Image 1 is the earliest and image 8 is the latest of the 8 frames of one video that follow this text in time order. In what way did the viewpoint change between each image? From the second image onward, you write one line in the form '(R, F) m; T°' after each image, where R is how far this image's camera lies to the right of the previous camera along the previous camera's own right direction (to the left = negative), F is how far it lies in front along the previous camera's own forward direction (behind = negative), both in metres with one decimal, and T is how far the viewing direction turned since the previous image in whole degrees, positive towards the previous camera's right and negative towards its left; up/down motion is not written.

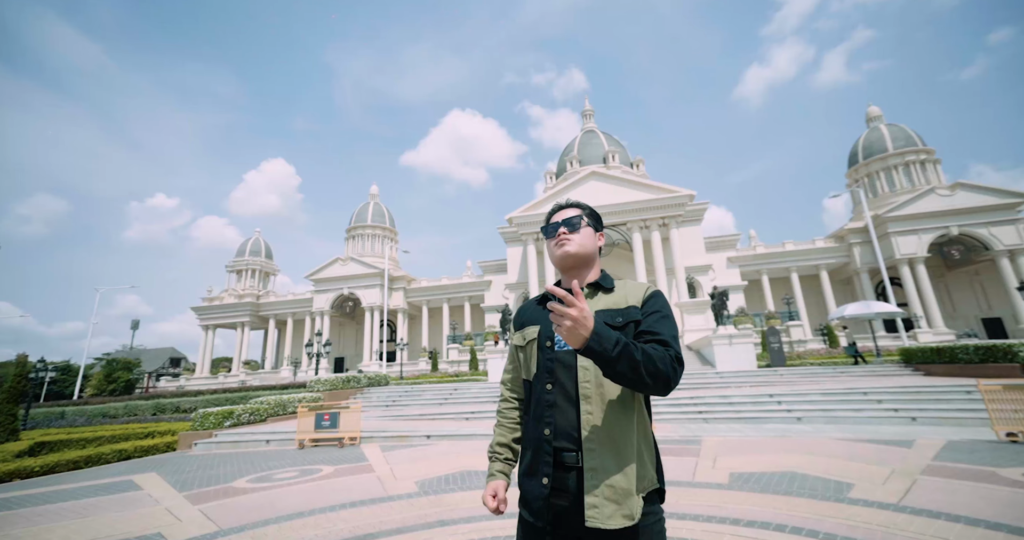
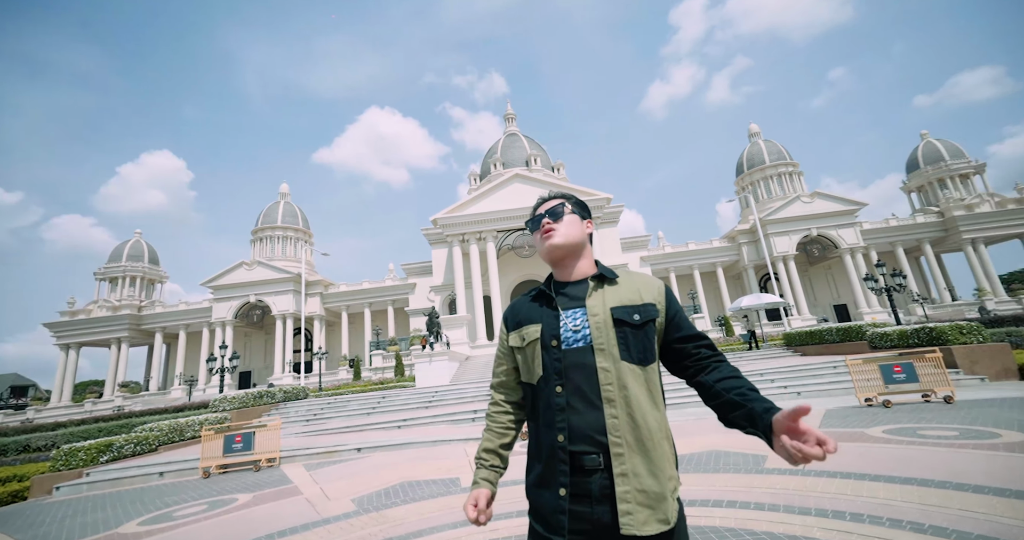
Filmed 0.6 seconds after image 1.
(-0.8, 0.0) m; +13°
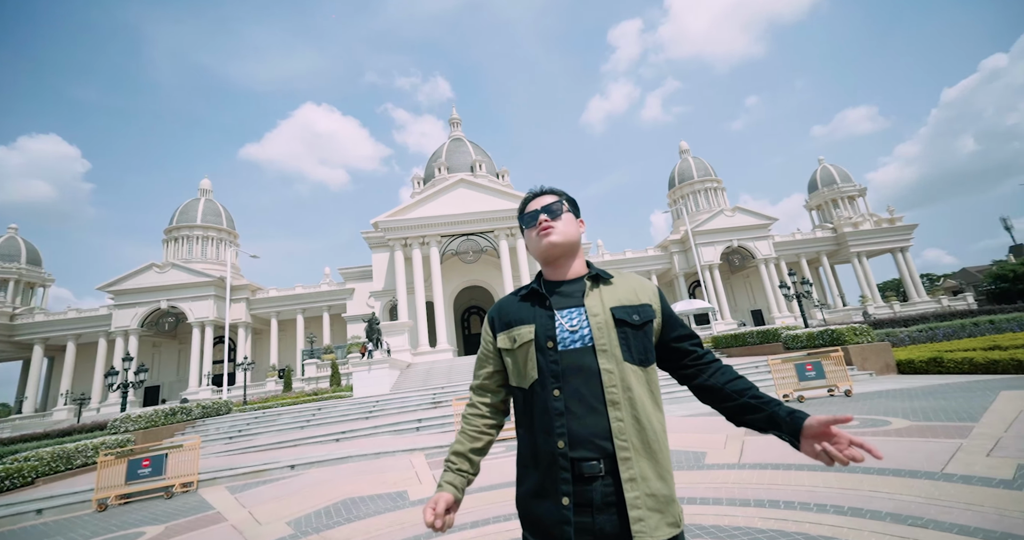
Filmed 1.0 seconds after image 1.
(-0.6, +0.1) m; +9°
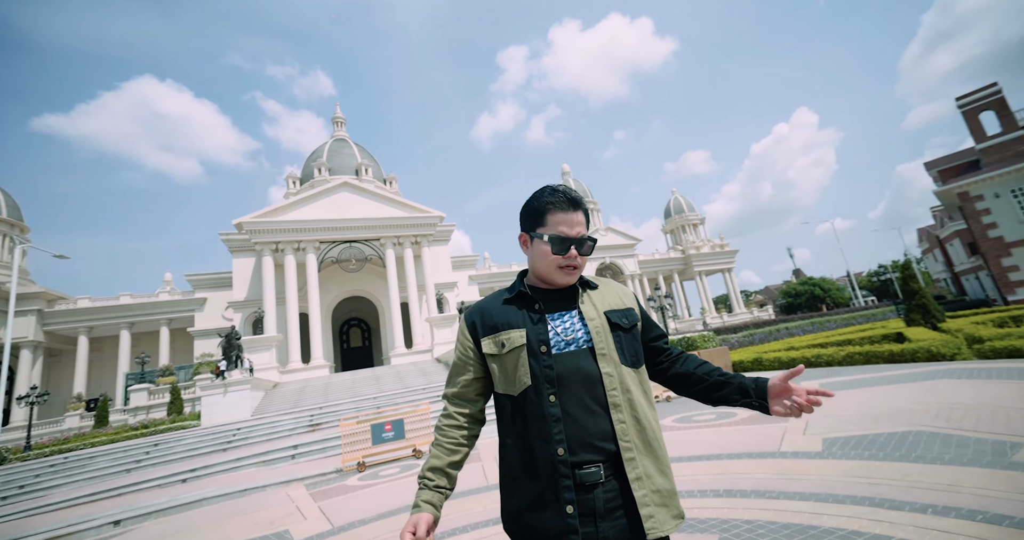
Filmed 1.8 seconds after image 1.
(-0.8, +0.3) m; +17°
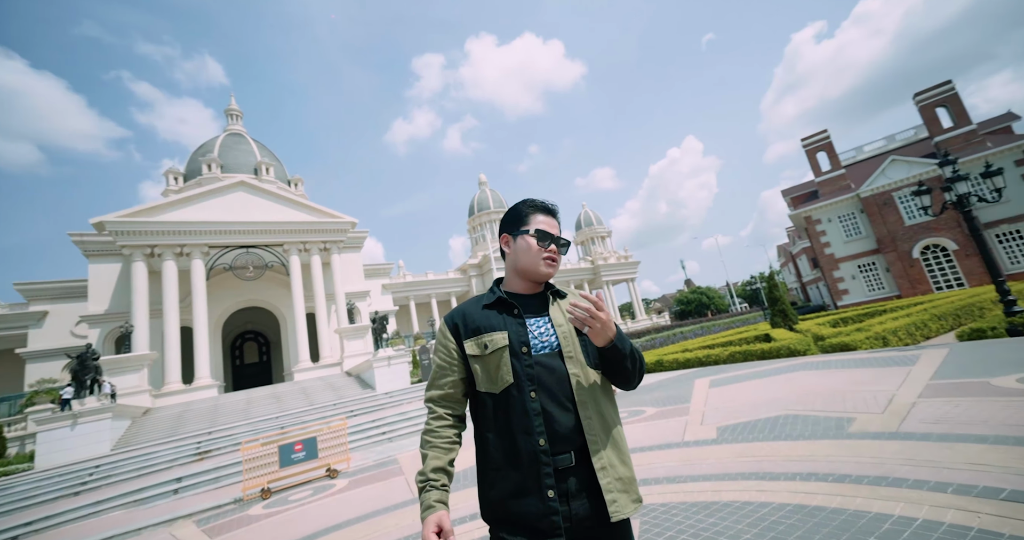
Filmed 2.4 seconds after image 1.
(-0.2, 0.0) m; +11°
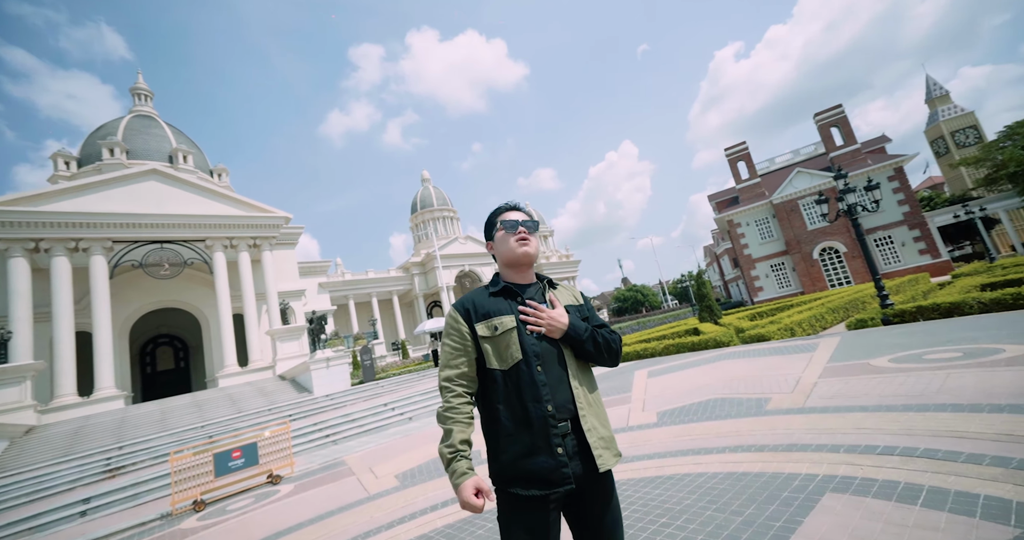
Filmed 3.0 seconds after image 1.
(-0.1, -0.2) m; +7°
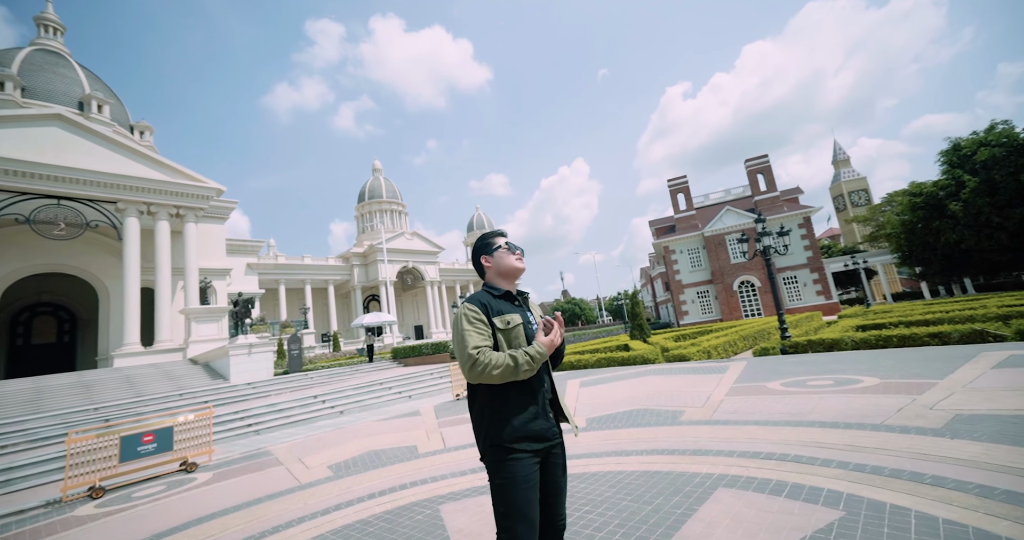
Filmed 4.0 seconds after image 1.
(-0.1, -0.3) m; +7°
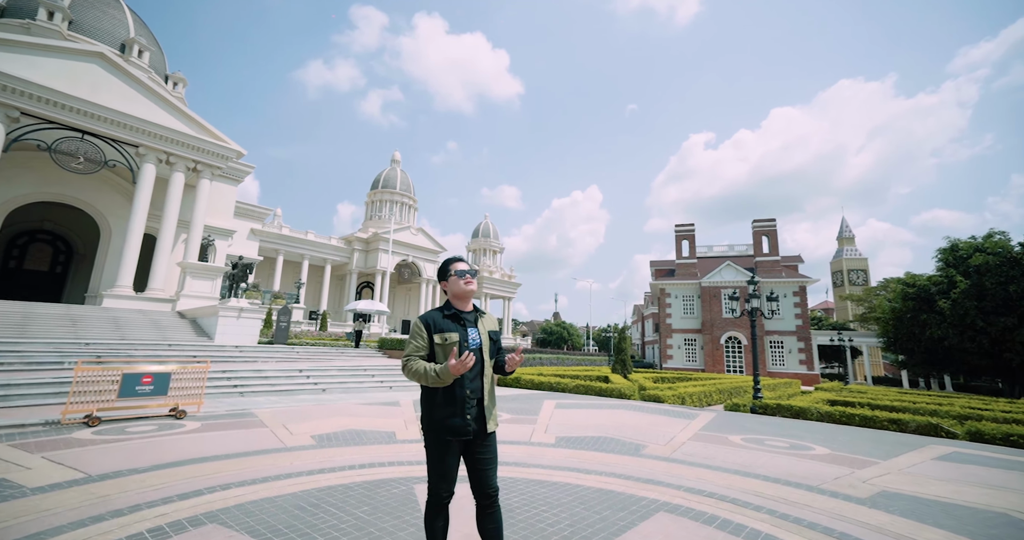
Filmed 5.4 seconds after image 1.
(-0.1, -0.3) m; 0°
